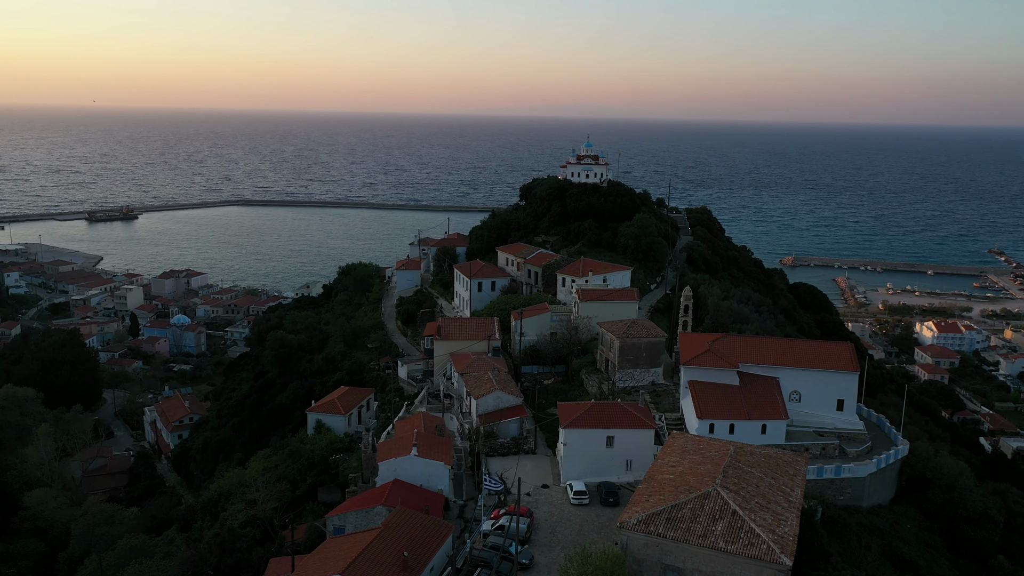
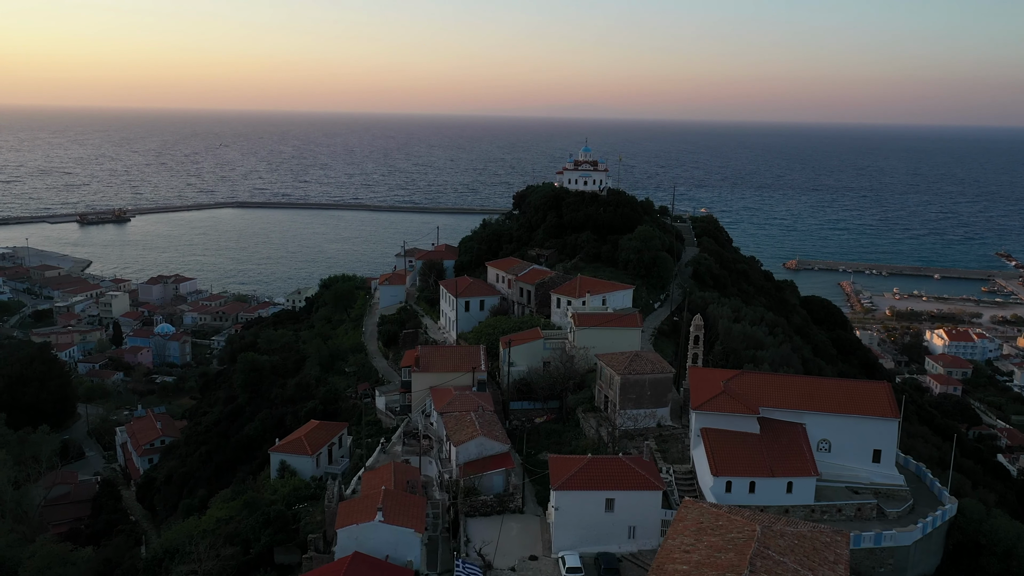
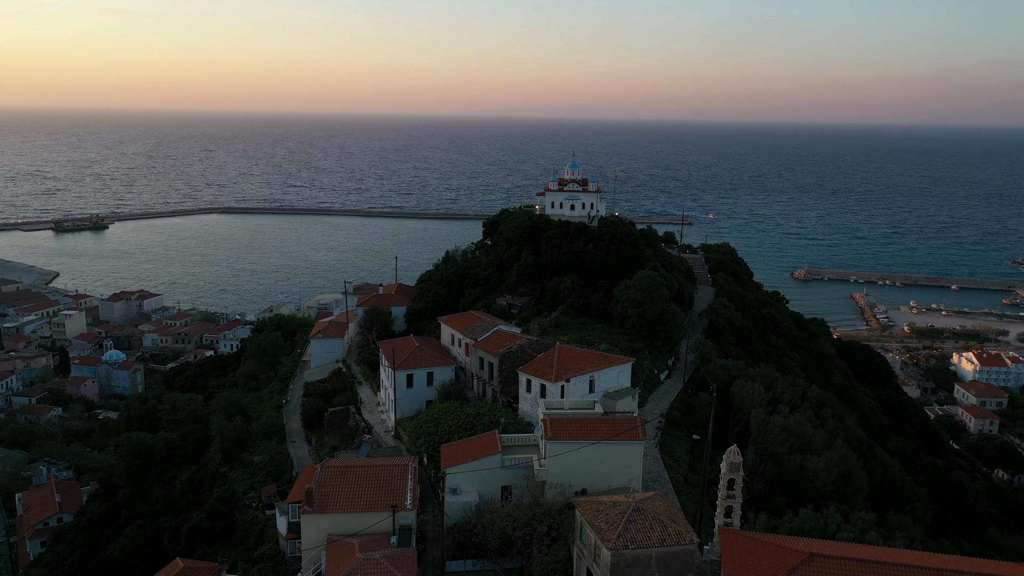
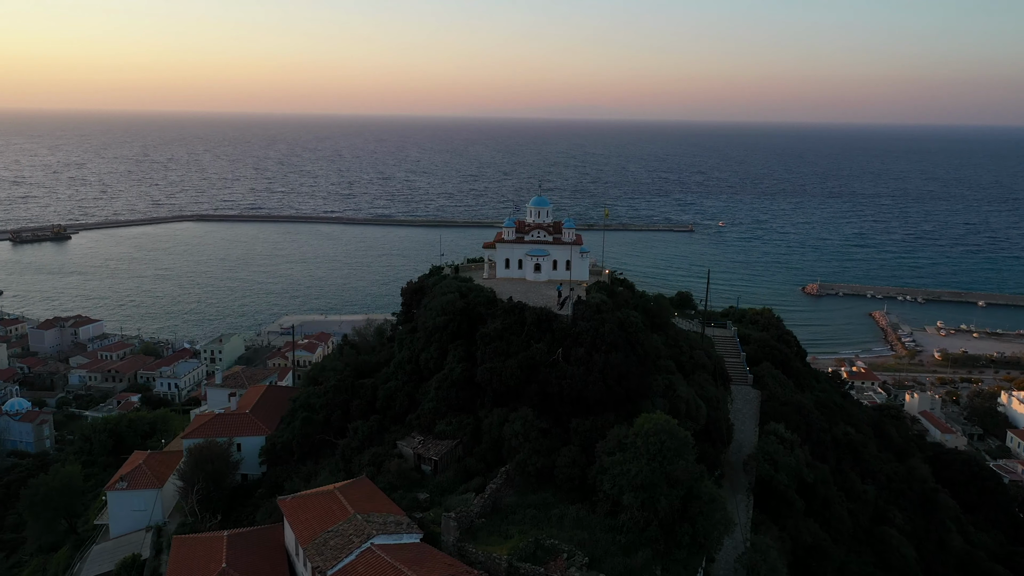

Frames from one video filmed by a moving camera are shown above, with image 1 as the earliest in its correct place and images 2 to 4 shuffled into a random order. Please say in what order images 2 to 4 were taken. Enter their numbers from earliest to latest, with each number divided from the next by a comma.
2, 3, 4
